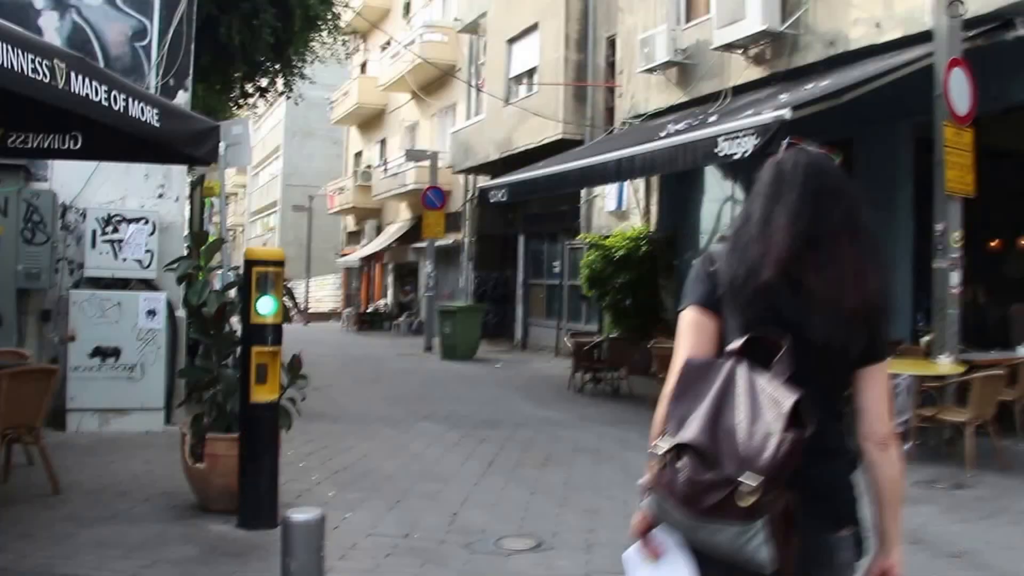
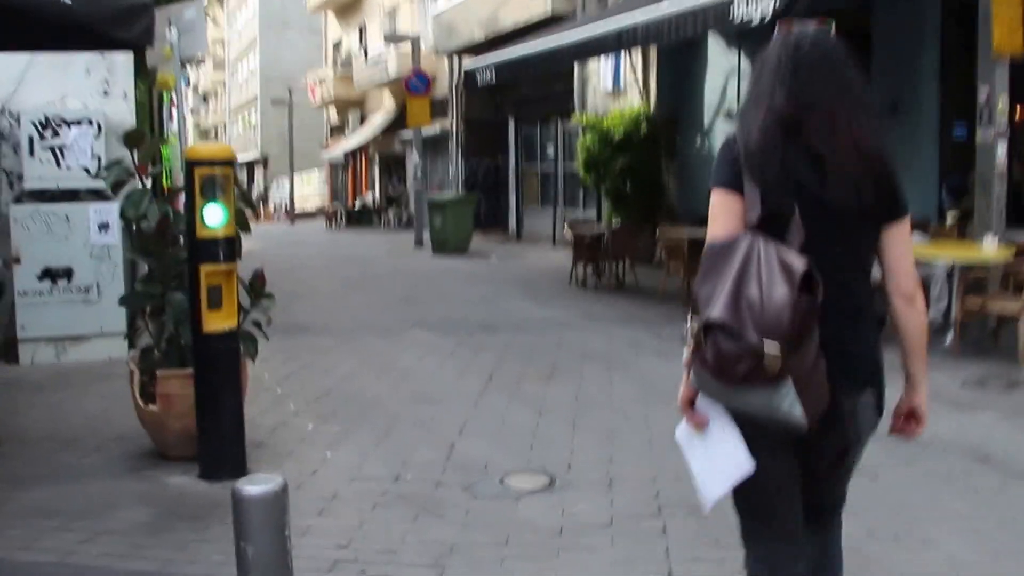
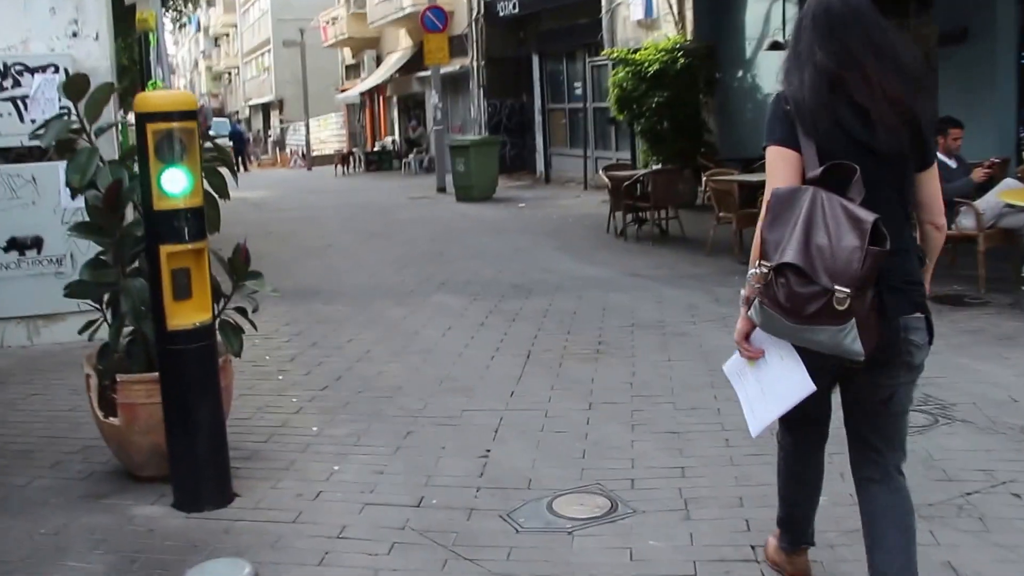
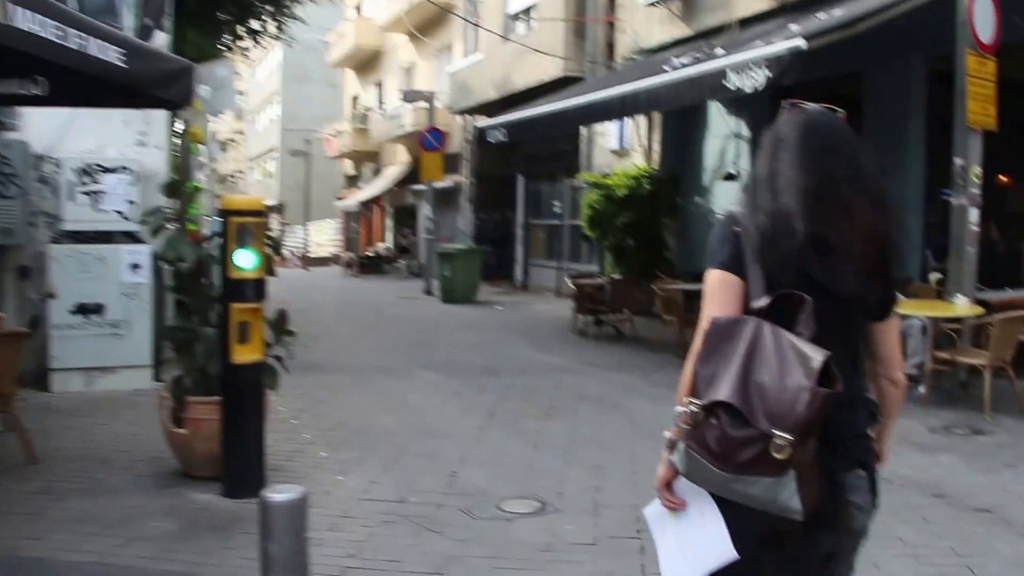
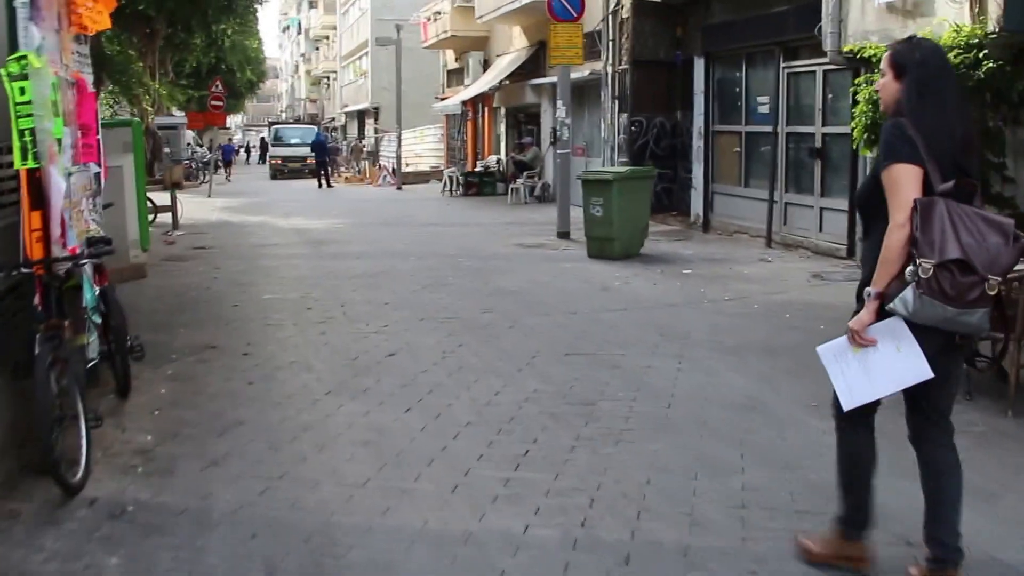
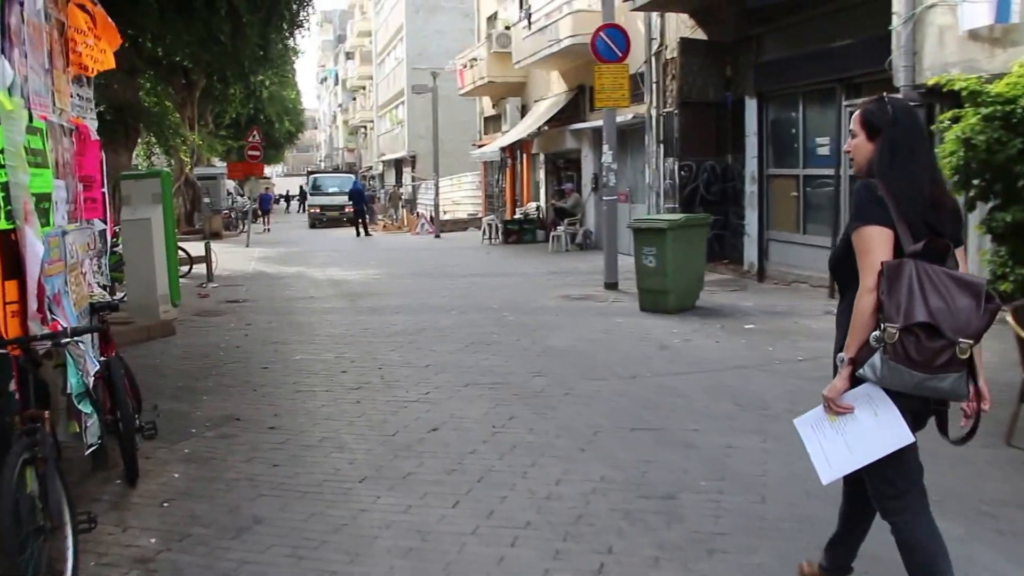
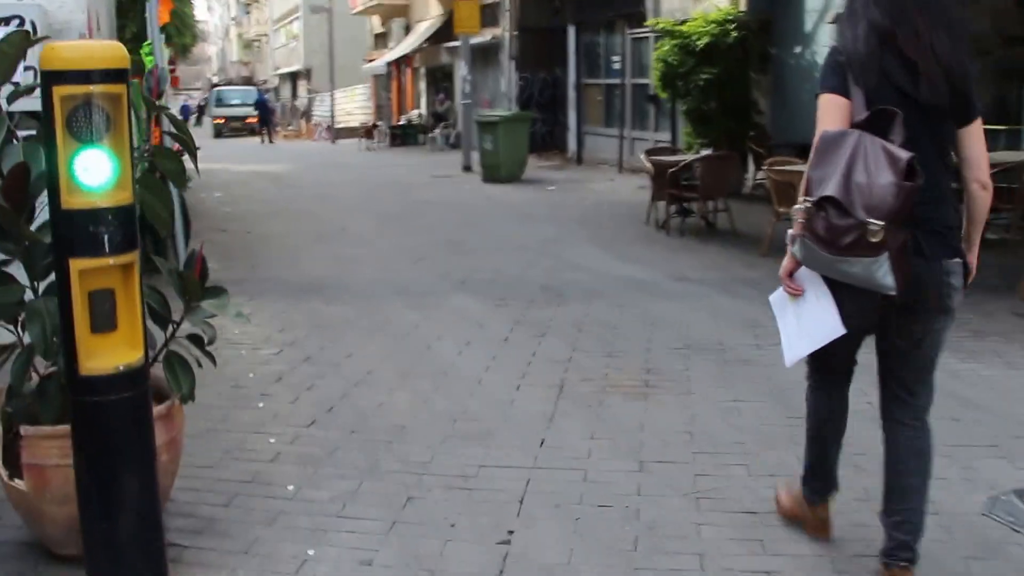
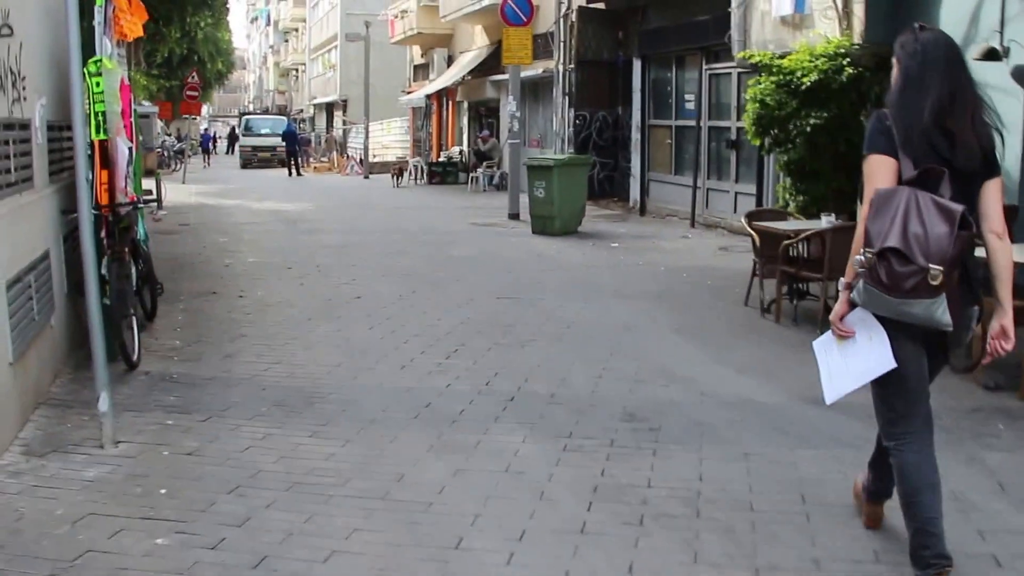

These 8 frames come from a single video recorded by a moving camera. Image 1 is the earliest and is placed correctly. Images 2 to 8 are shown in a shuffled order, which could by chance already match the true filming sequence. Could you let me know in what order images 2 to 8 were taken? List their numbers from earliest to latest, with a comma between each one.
4, 2, 3, 7, 8, 5, 6
